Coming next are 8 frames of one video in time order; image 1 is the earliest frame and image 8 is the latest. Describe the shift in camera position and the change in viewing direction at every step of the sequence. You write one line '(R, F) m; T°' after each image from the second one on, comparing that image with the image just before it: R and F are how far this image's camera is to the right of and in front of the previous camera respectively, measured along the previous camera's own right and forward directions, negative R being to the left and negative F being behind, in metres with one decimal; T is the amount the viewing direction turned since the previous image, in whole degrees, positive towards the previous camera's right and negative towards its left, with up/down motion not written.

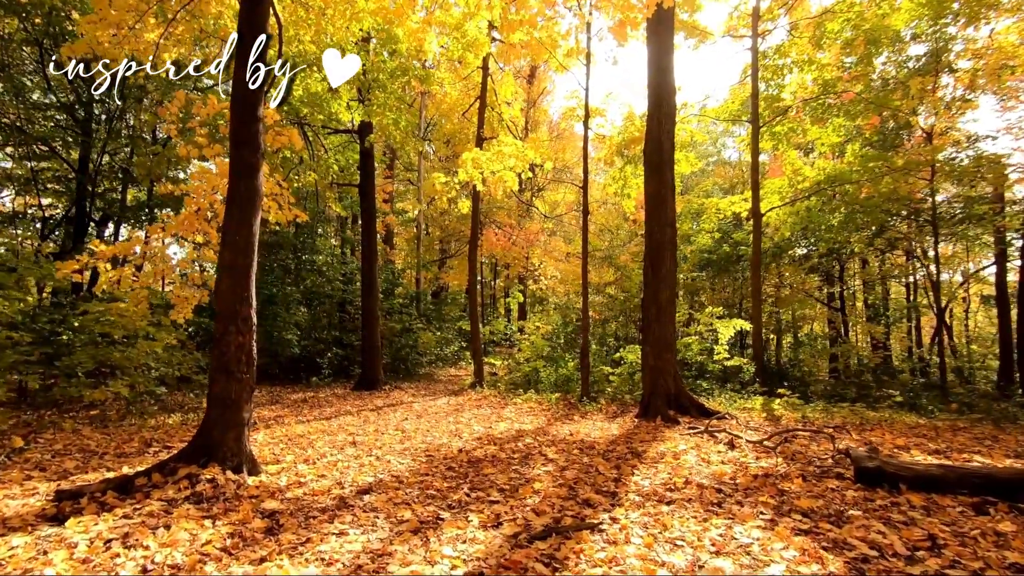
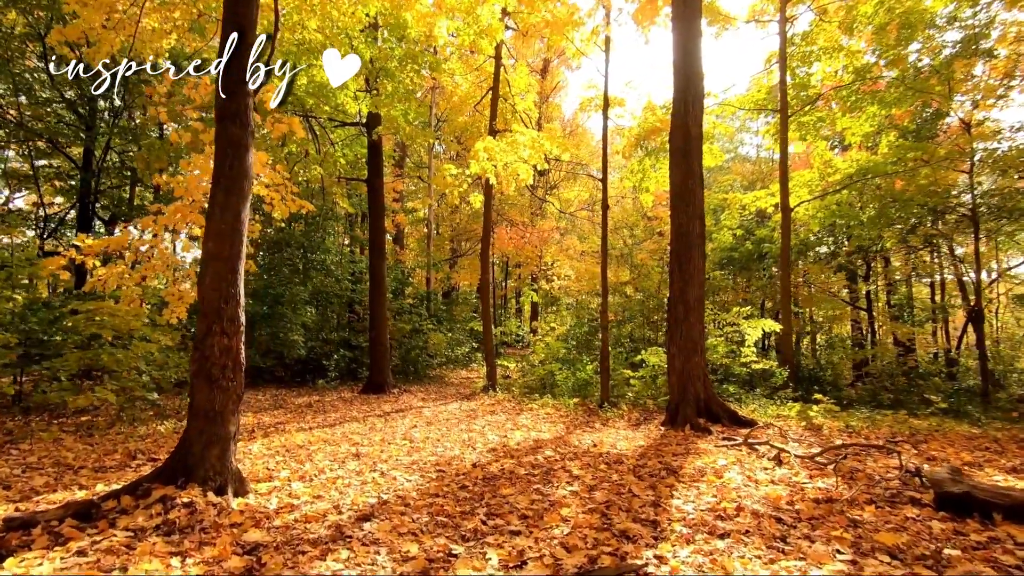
(-0.1, +0.5) m; -1°
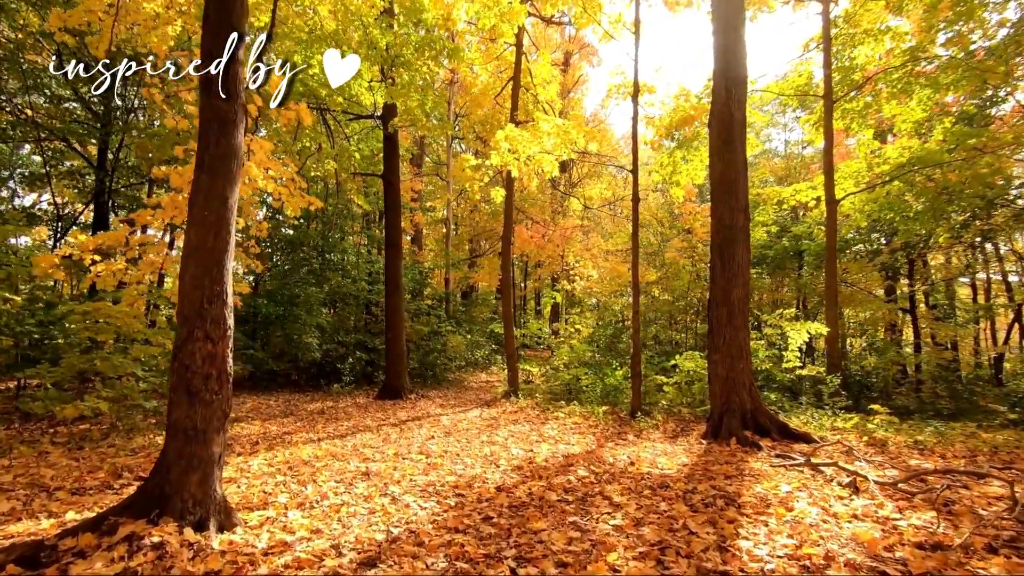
(-0.1, +0.6) m; -2°
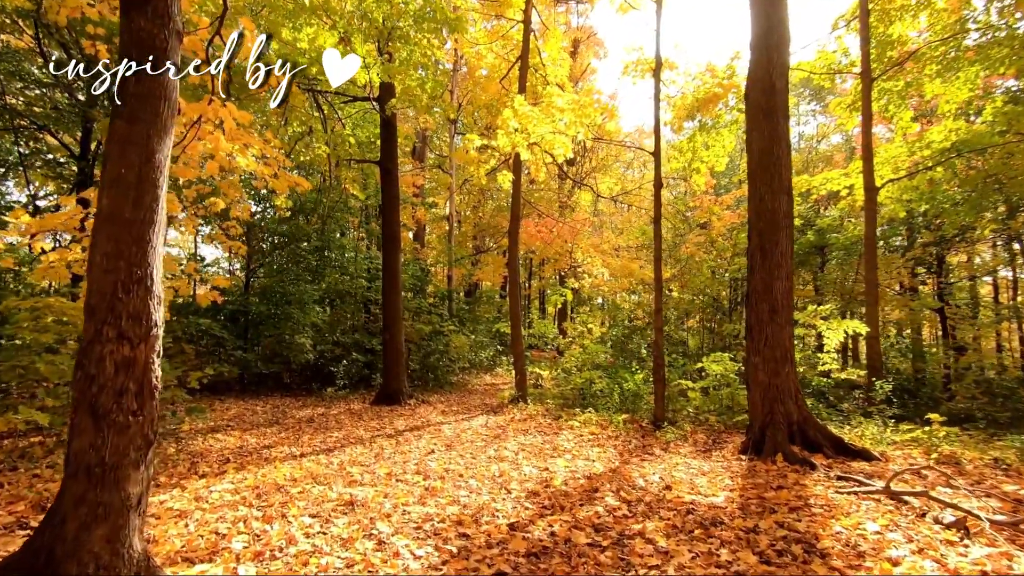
(-0.1, +0.8) m; 0°
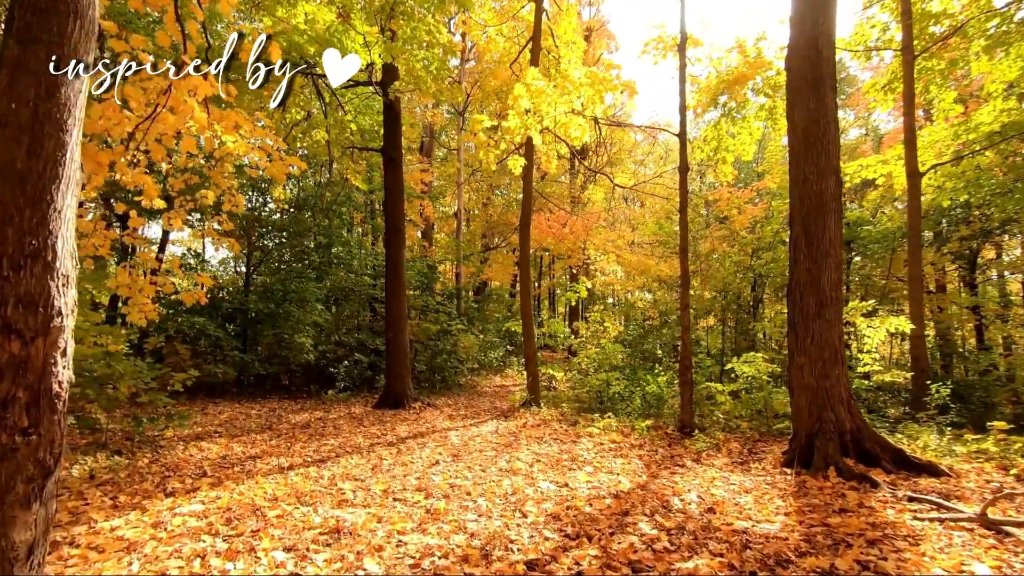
(-0.1, +0.6) m; -1°
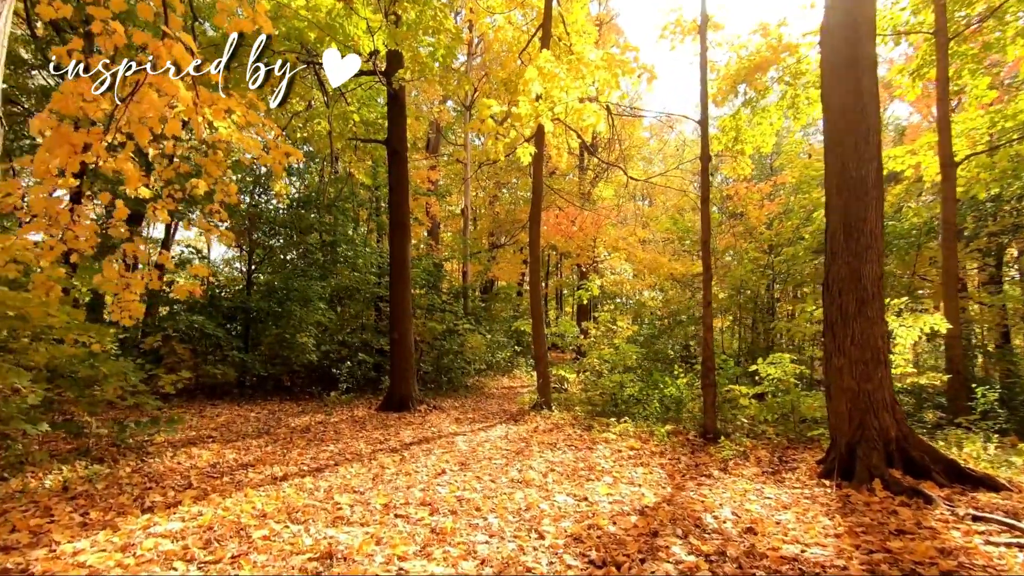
(-0.1, +0.4) m; -1°
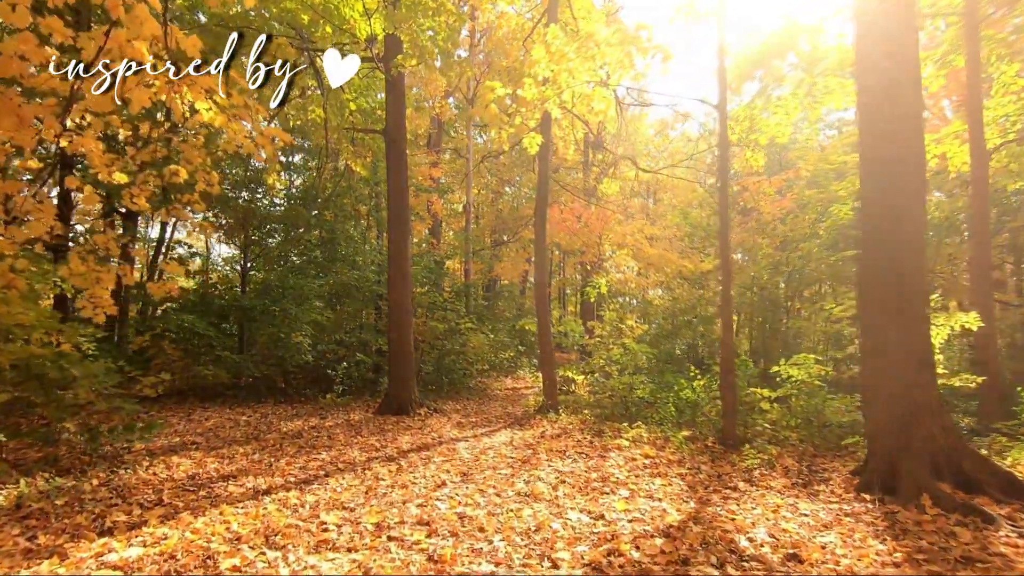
(0.0, +0.4) m; 0°
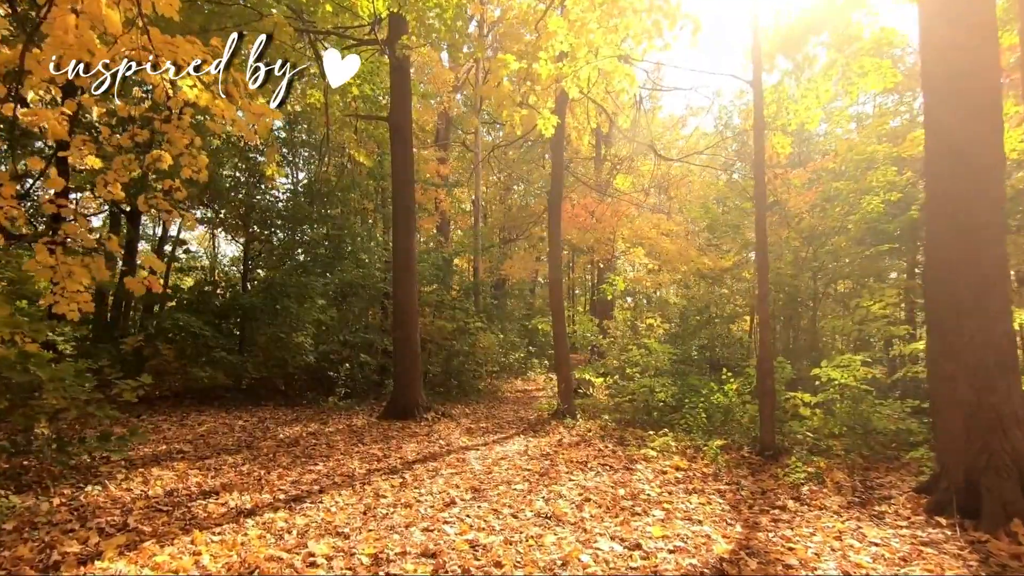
(-0.1, +0.5) m; -1°
